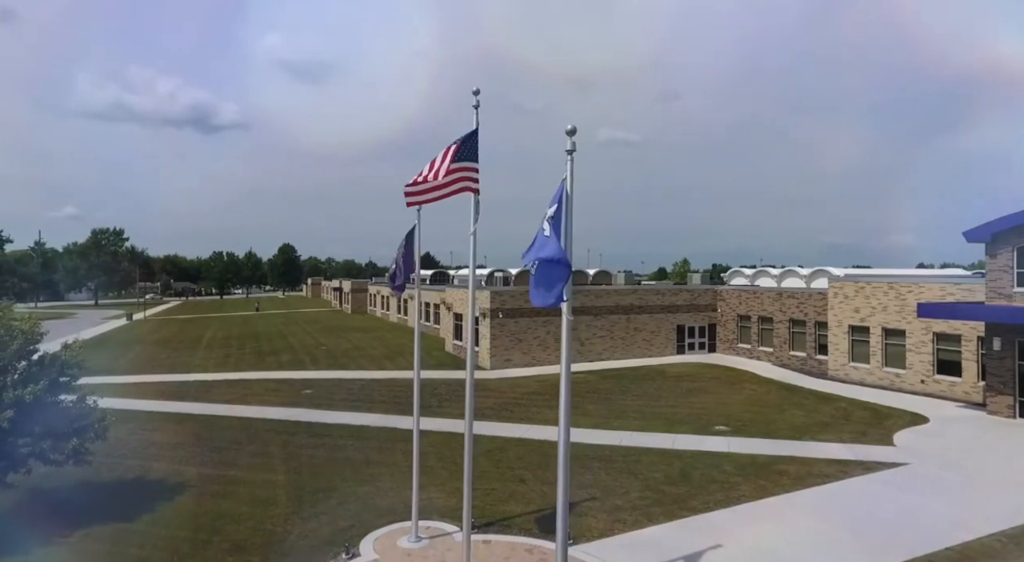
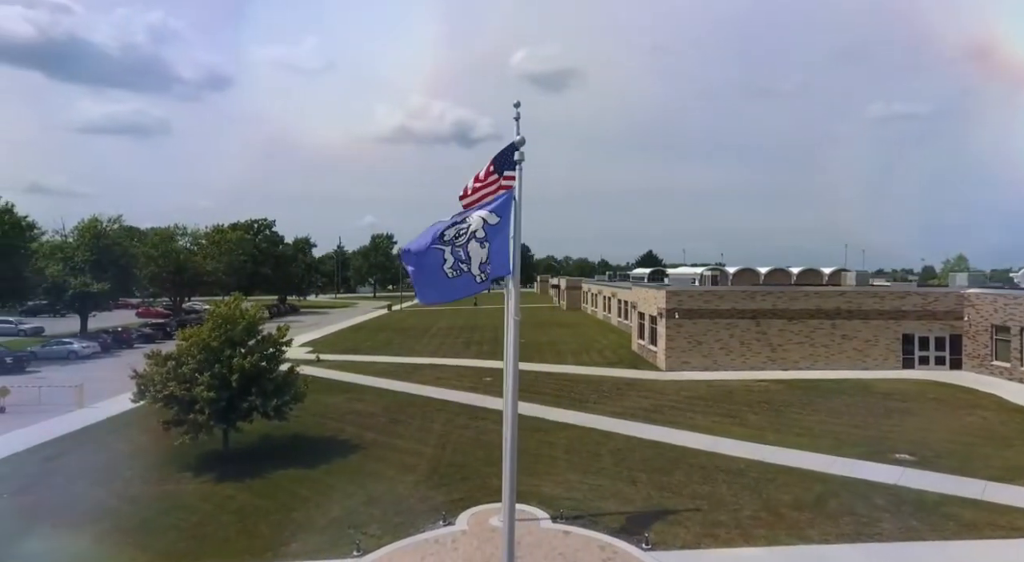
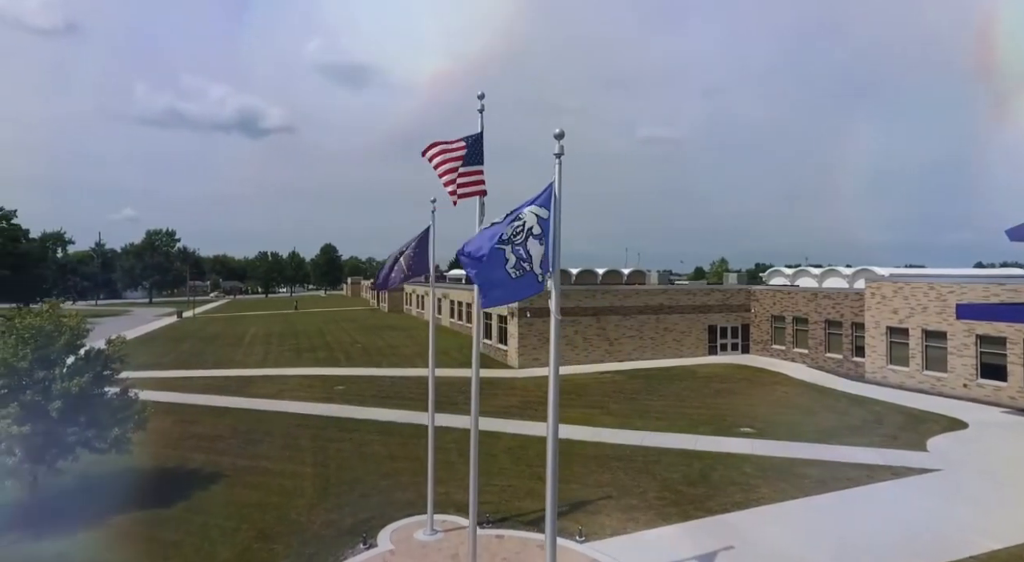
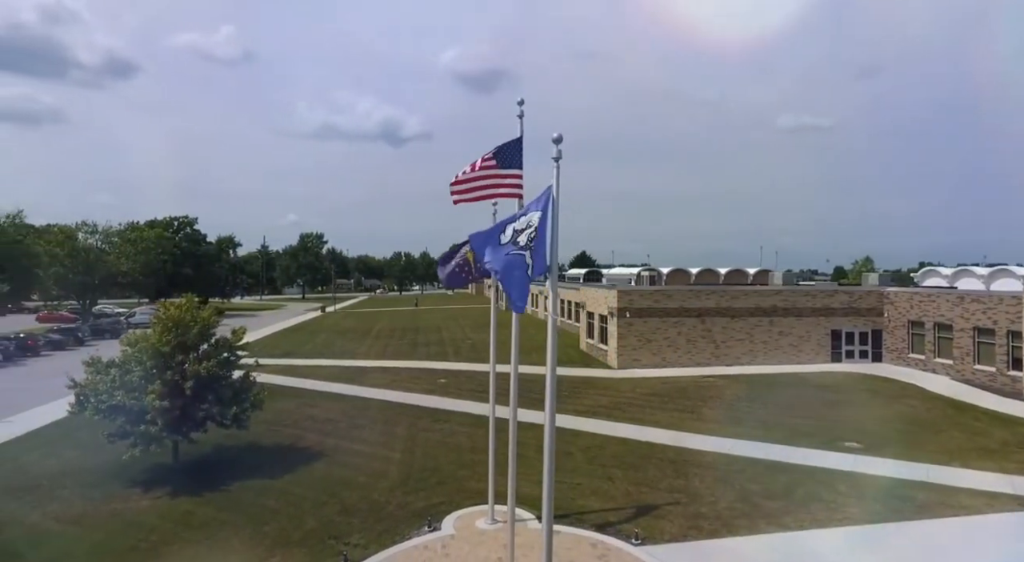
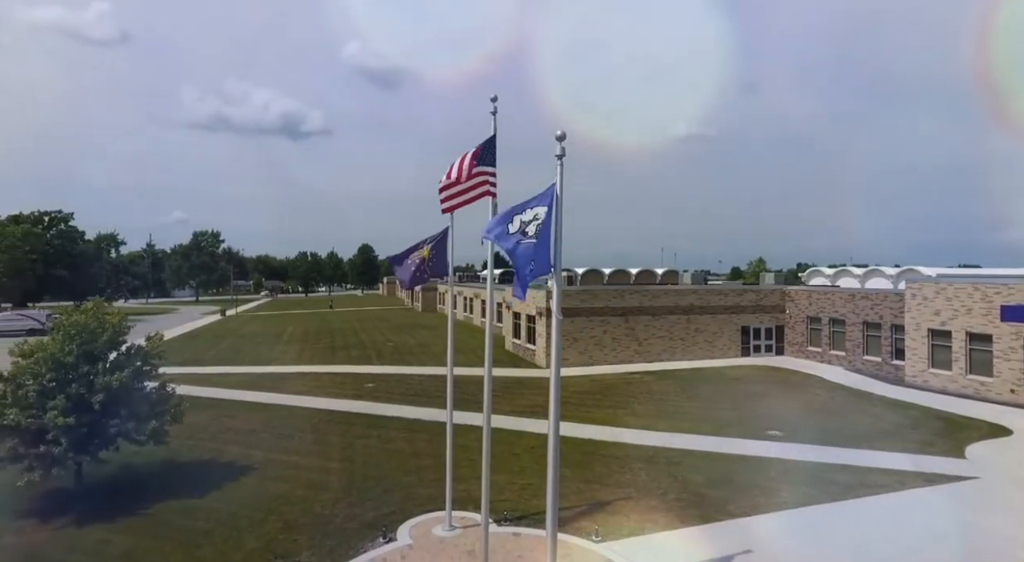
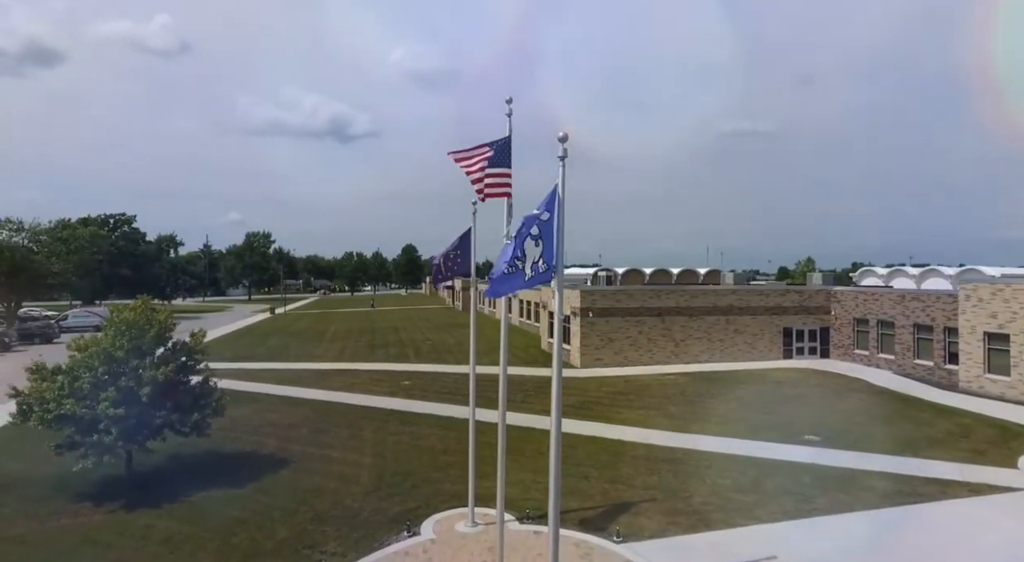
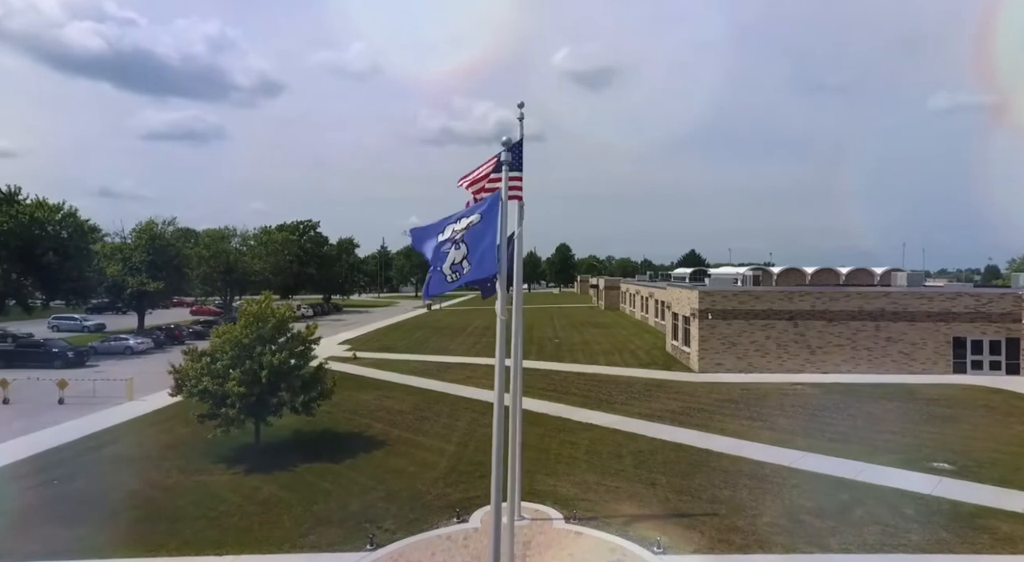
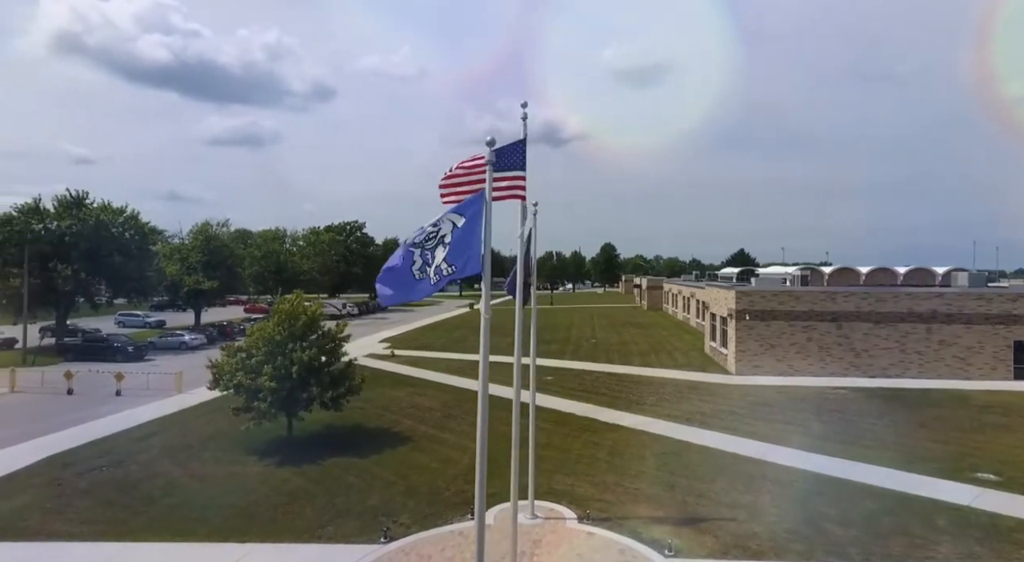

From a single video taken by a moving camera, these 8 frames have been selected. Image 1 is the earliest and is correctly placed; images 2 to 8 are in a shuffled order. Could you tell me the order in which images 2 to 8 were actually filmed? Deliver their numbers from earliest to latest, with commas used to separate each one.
3, 5, 6, 4, 2, 7, 8
